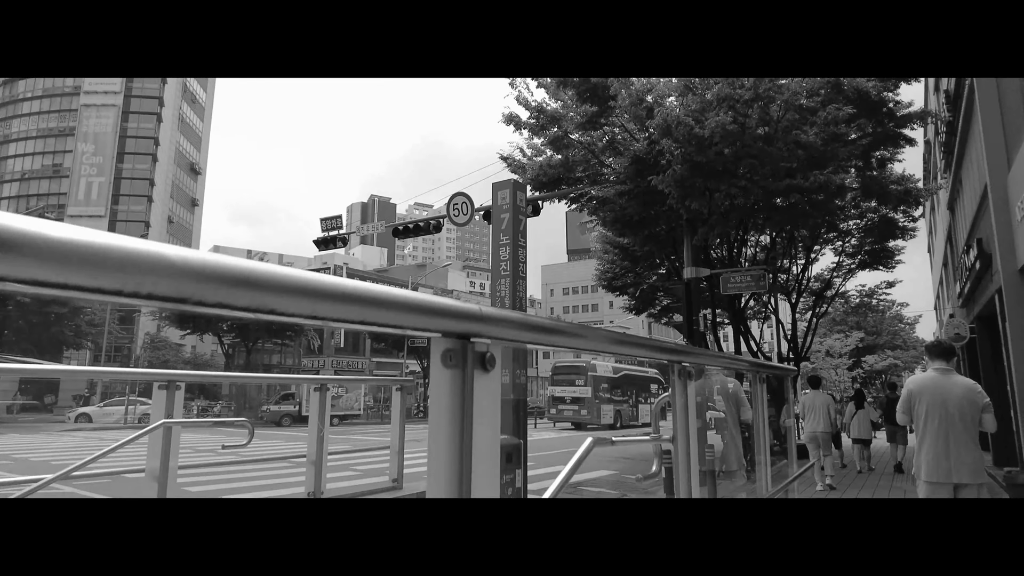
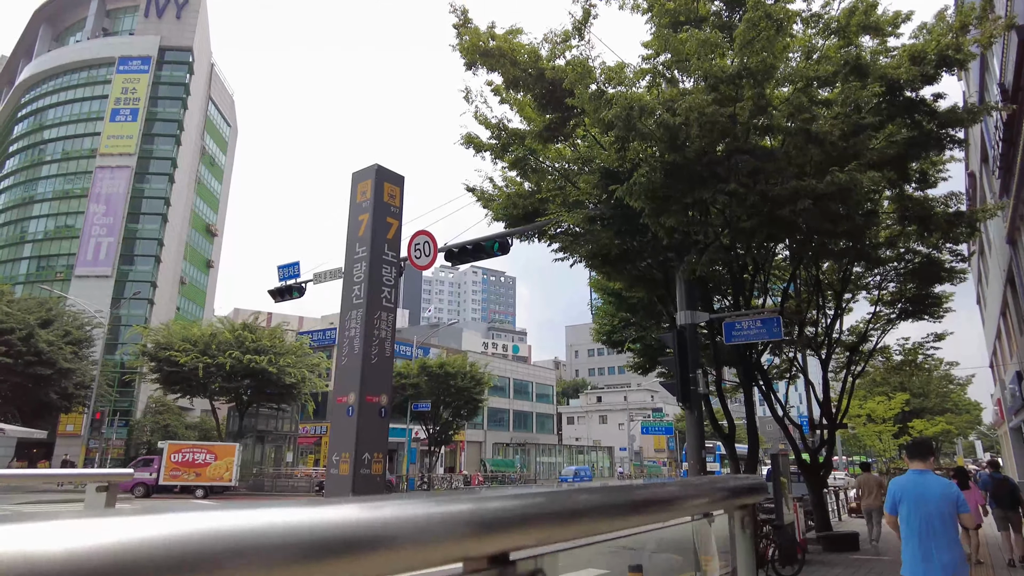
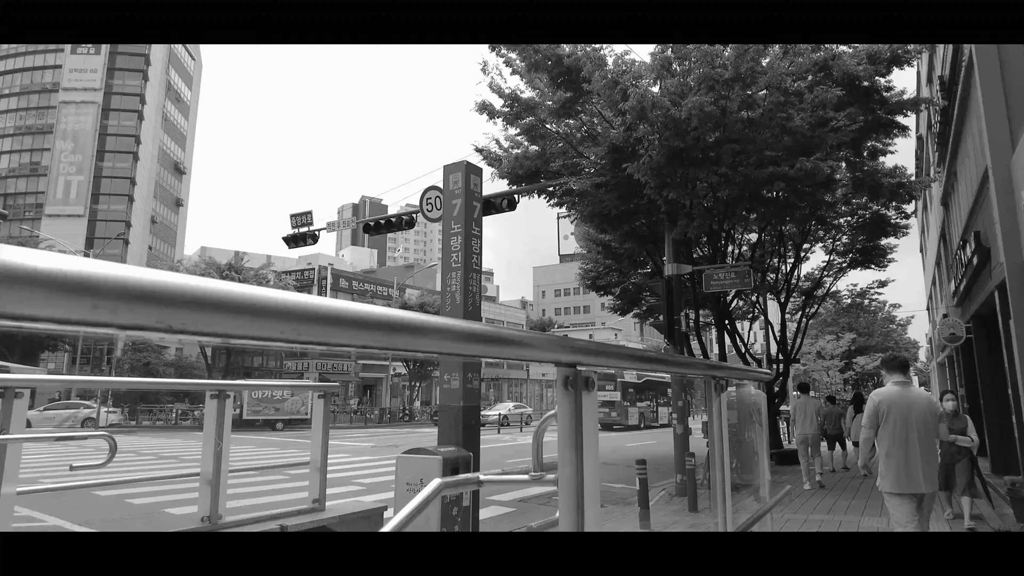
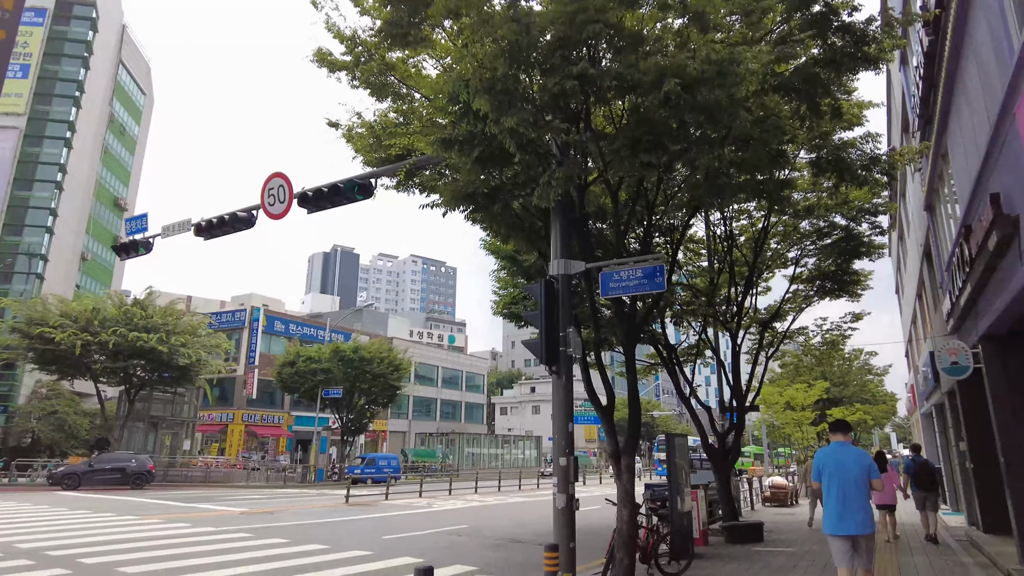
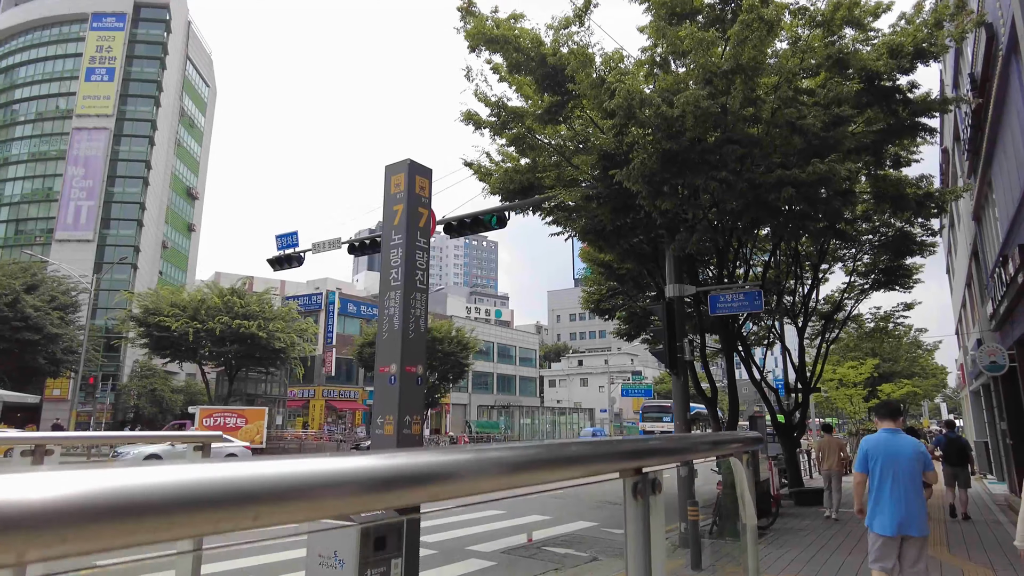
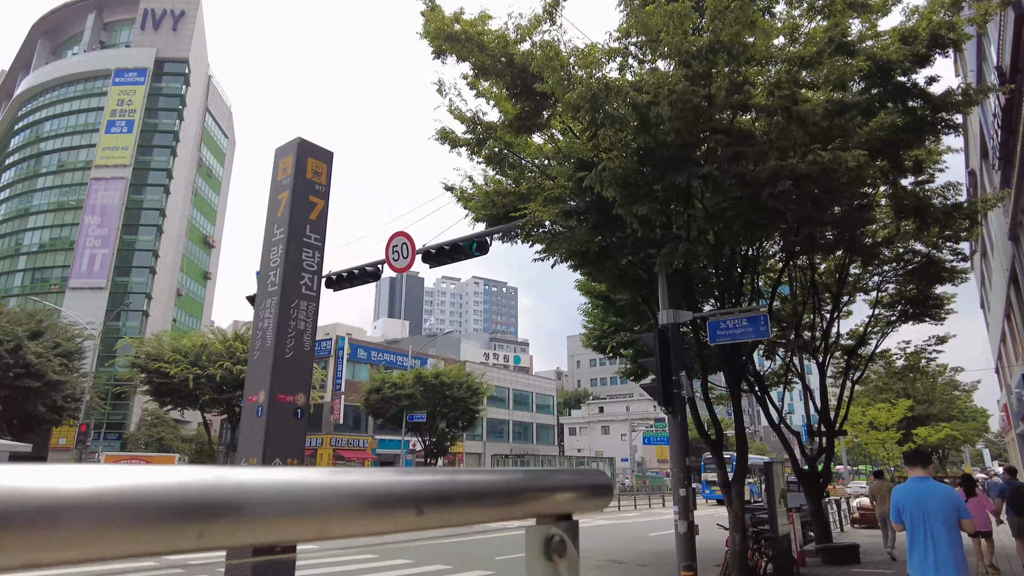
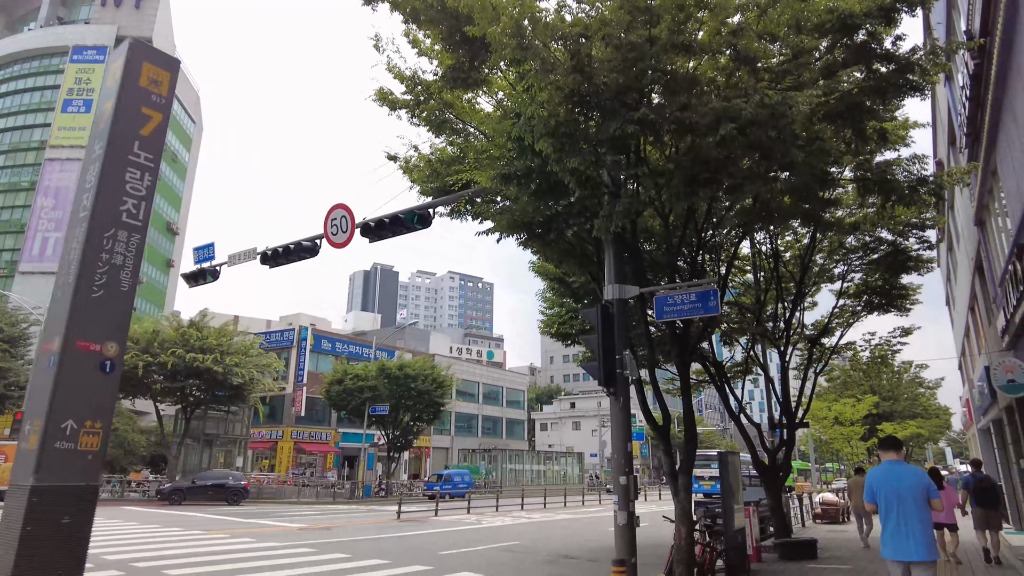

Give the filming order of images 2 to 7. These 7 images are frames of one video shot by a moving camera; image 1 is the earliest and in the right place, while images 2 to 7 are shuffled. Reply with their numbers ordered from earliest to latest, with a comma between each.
3, 5, 2, 6, 7, 4
